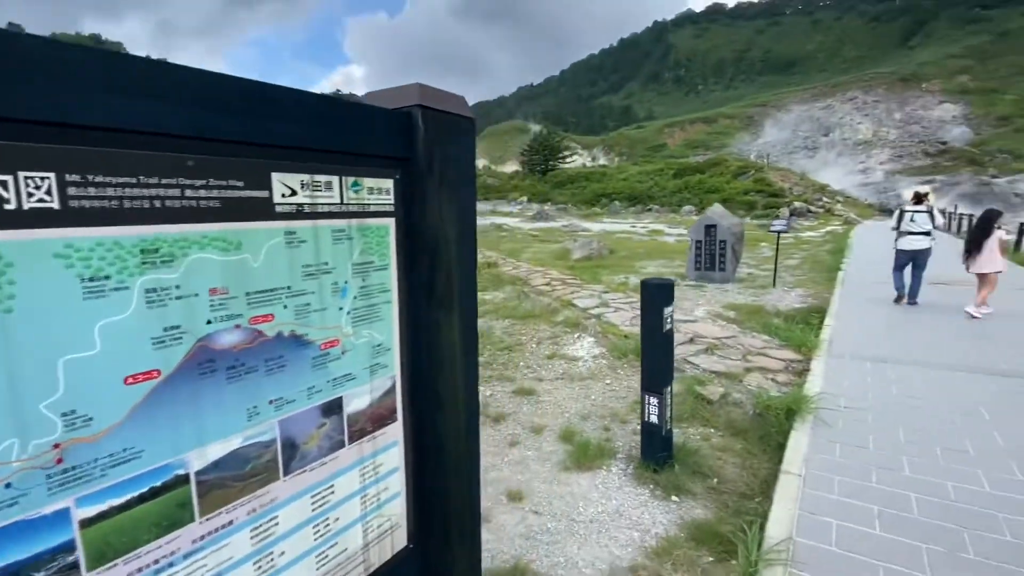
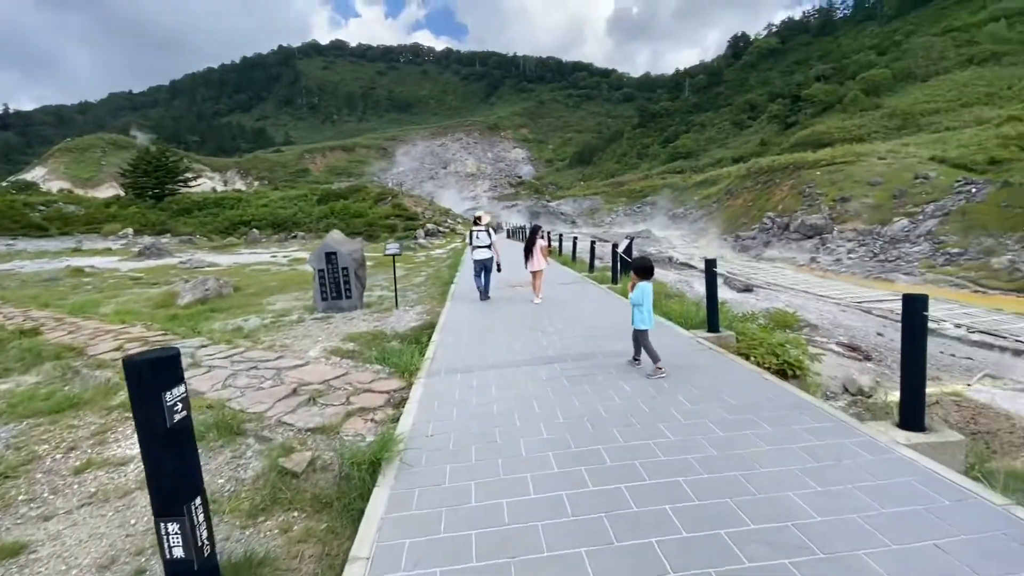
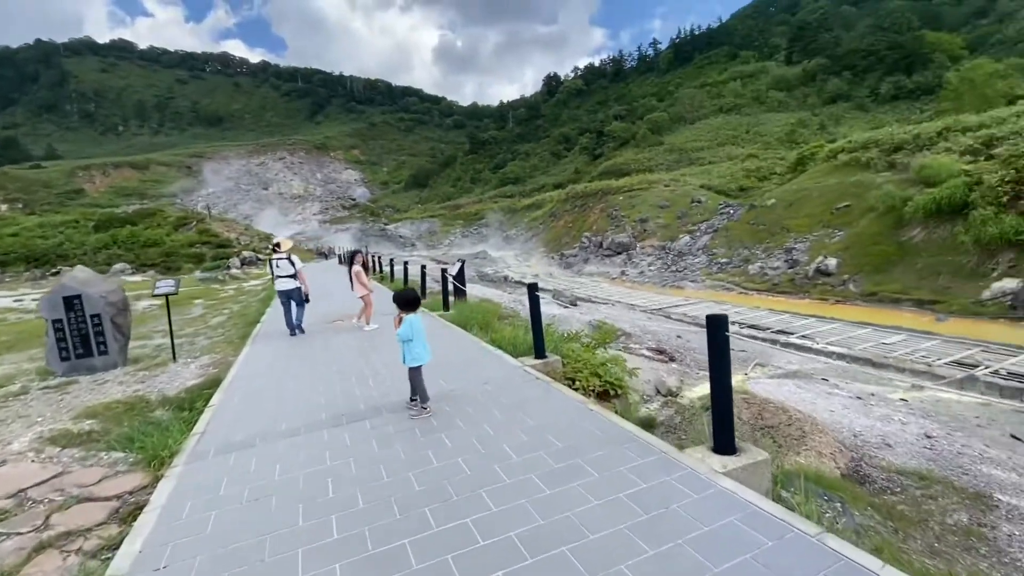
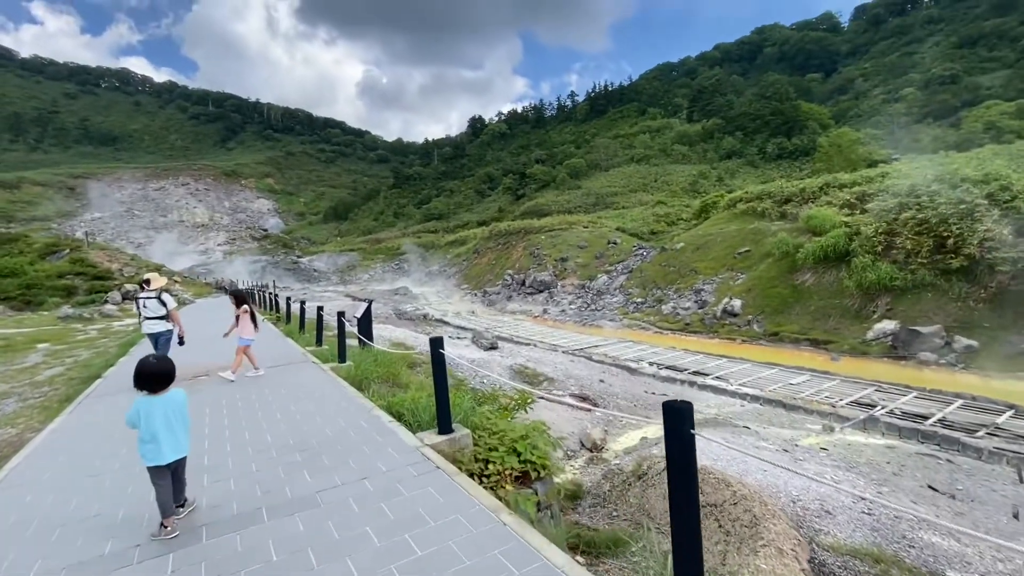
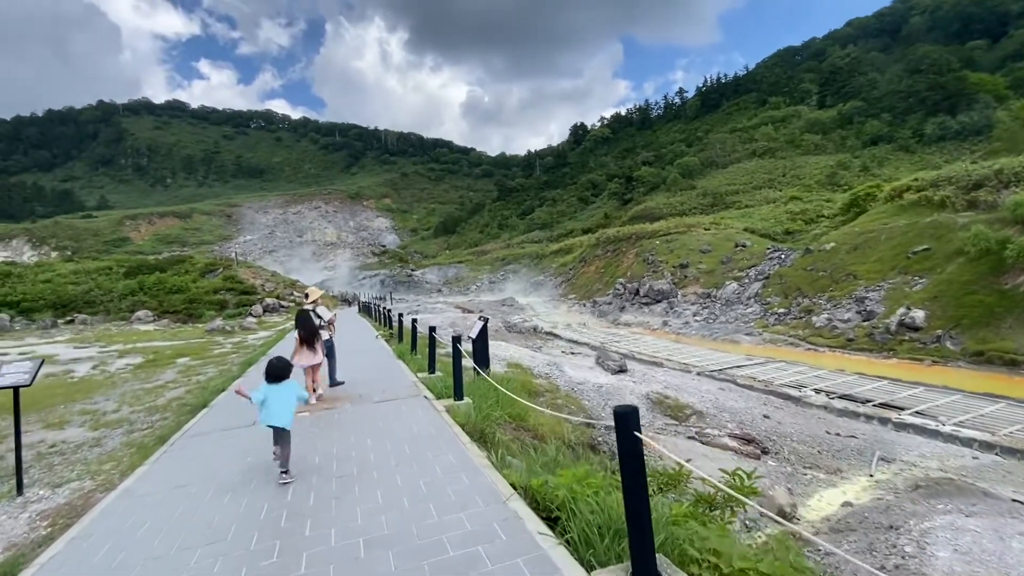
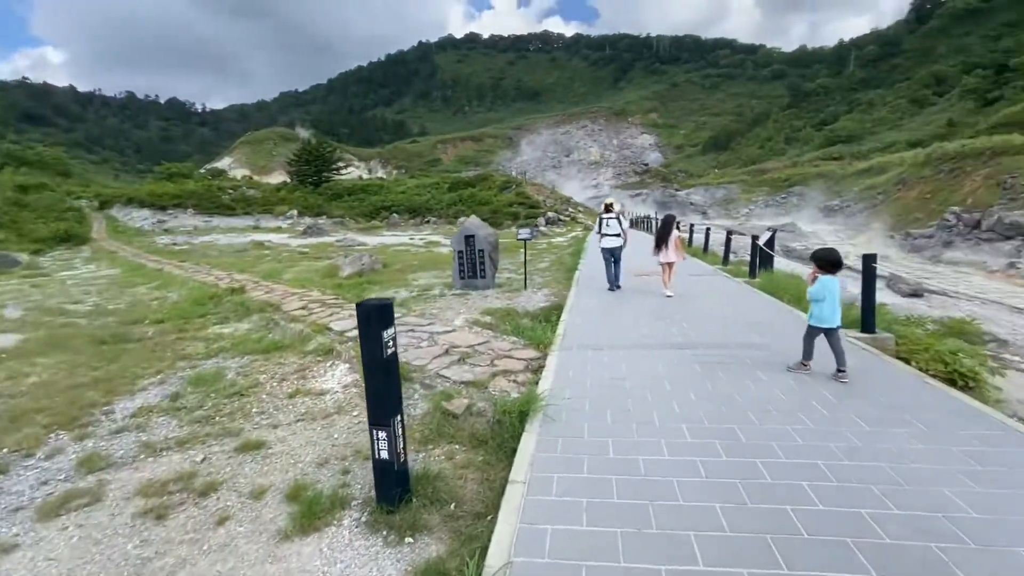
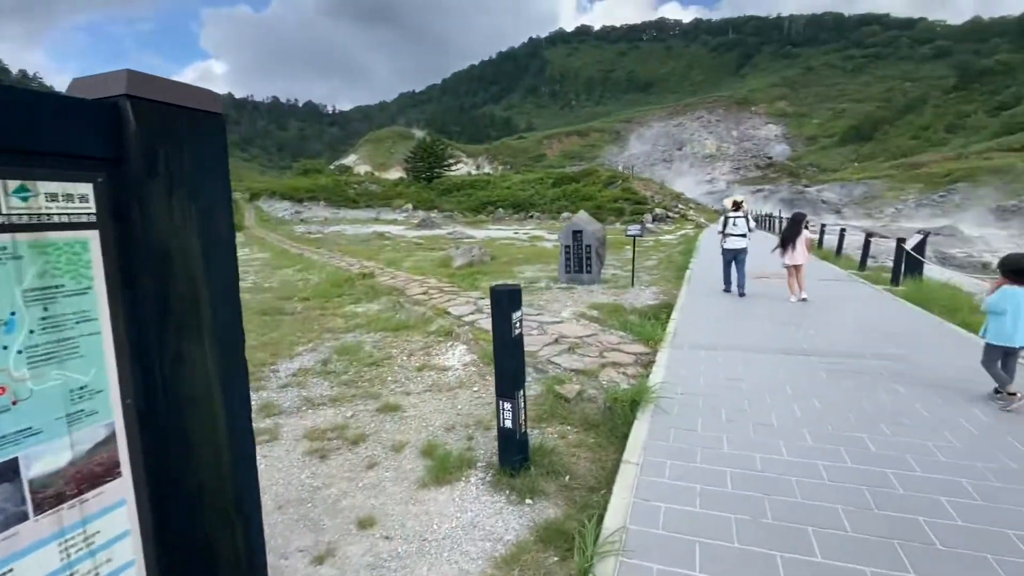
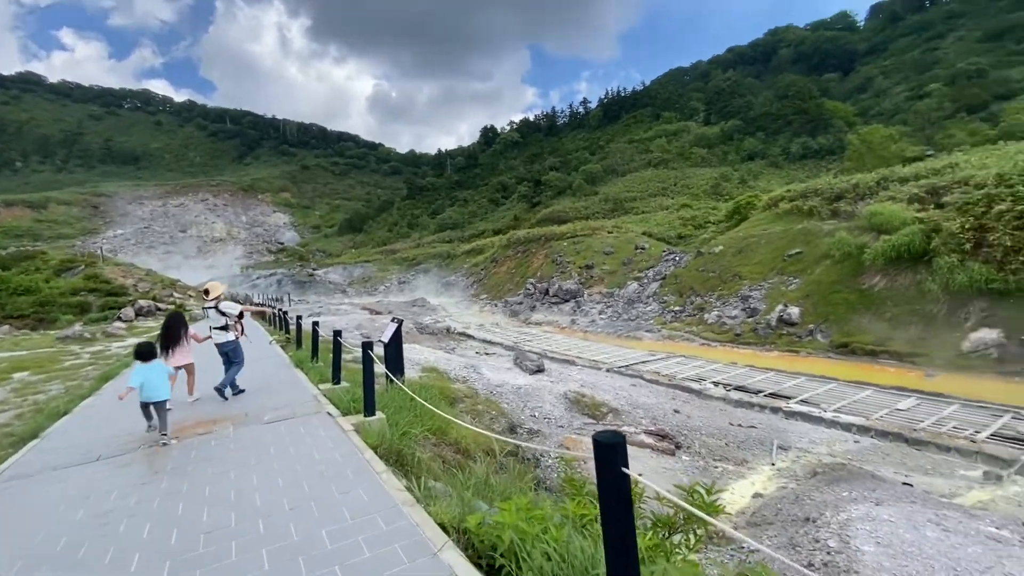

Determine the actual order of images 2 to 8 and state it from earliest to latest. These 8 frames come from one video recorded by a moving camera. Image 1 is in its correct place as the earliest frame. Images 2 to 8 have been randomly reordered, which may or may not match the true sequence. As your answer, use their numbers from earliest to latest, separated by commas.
7, 6, 2, 3, 4, 5, 8
